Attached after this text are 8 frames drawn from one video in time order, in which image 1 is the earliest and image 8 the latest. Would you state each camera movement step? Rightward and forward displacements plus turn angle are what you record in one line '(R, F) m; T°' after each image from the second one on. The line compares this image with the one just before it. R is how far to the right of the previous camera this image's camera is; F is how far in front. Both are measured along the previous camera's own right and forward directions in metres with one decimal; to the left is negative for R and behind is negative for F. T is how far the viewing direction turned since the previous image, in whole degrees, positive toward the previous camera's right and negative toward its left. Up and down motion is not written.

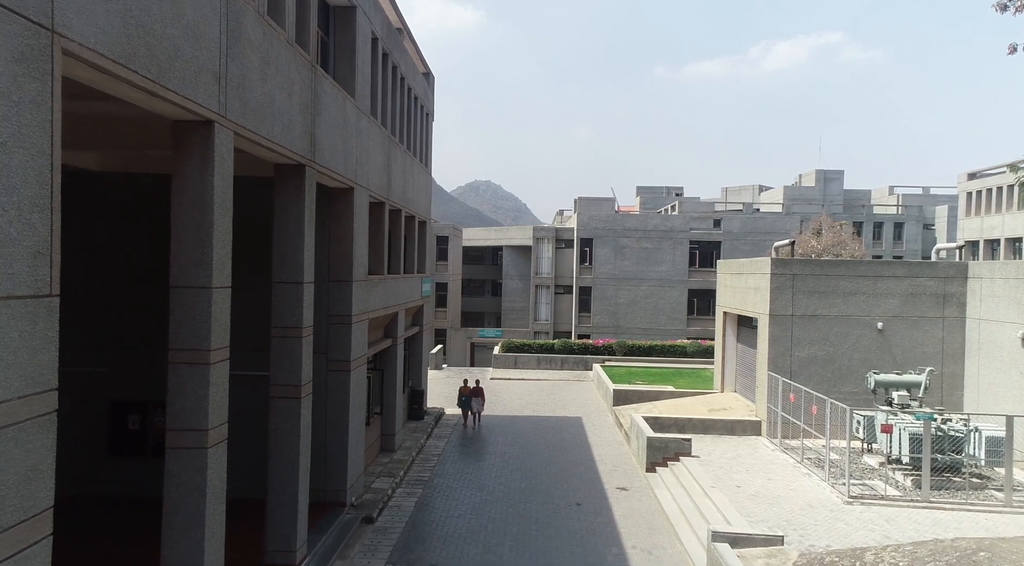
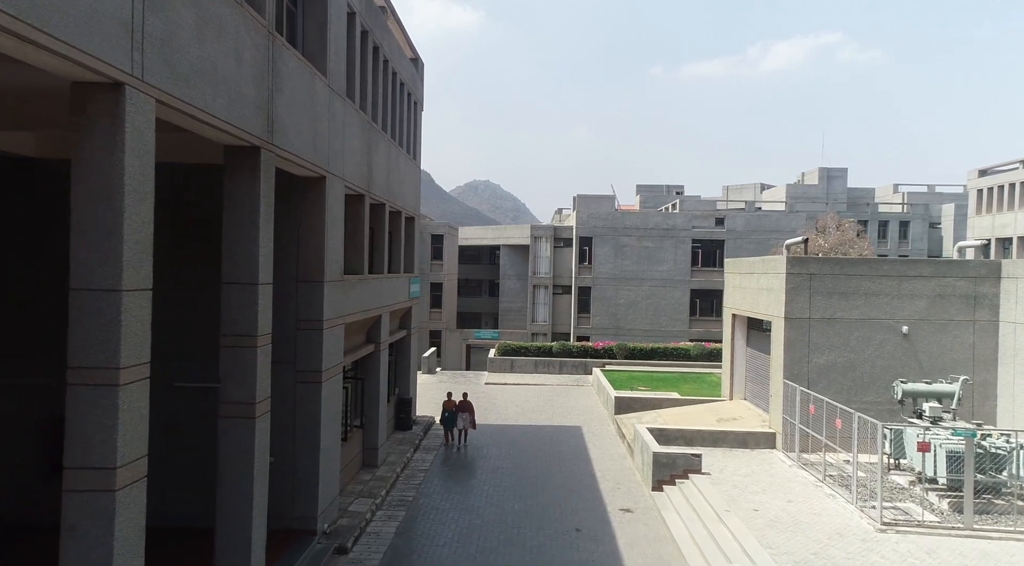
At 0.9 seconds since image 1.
(+0.1, +1.6) m; 0°
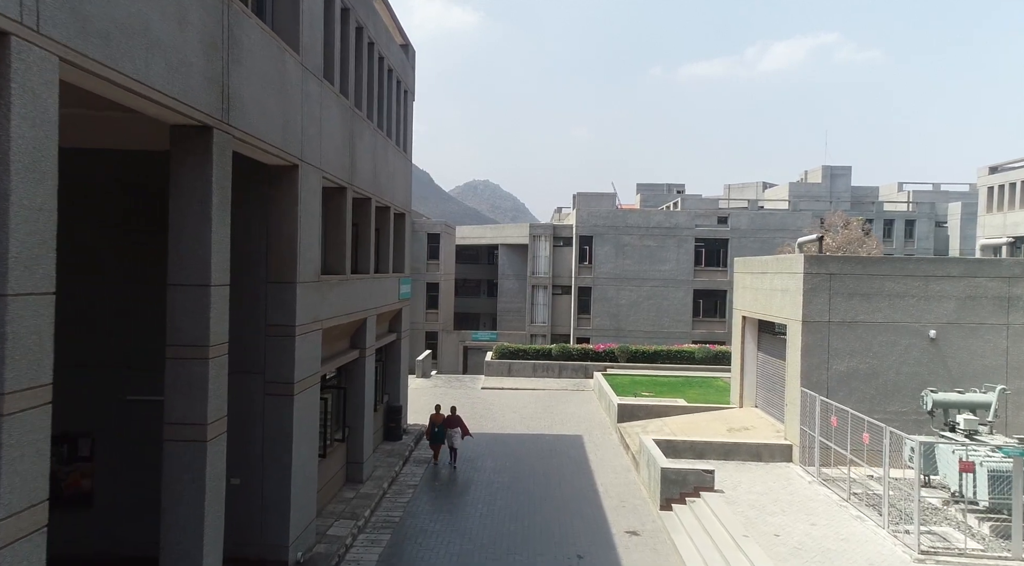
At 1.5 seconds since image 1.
(+0.1, +1.3) m; 0°
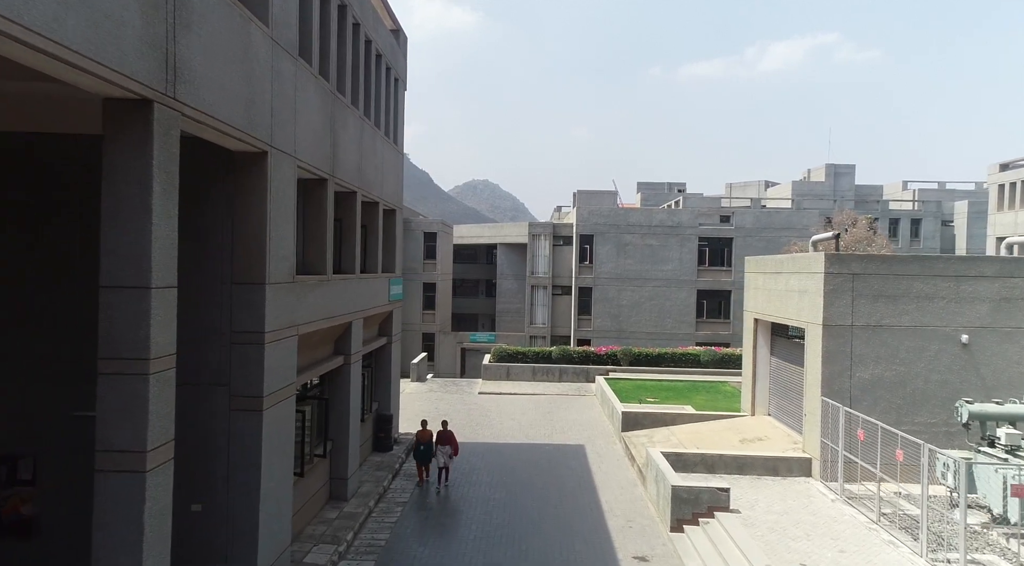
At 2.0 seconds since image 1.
(0.0, +1.3) m; 0°
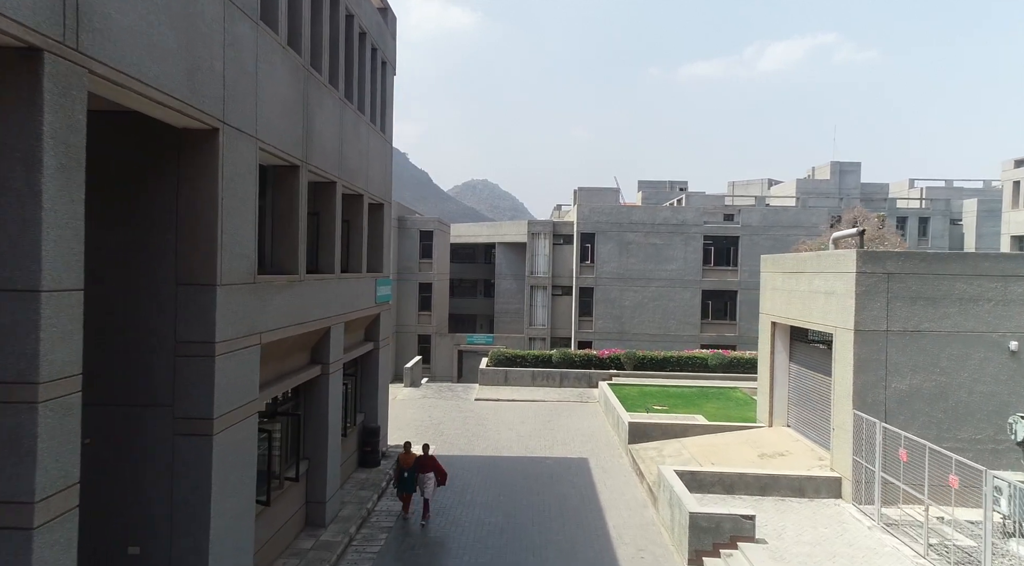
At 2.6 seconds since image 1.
(0.0, +1.6) m; 0°
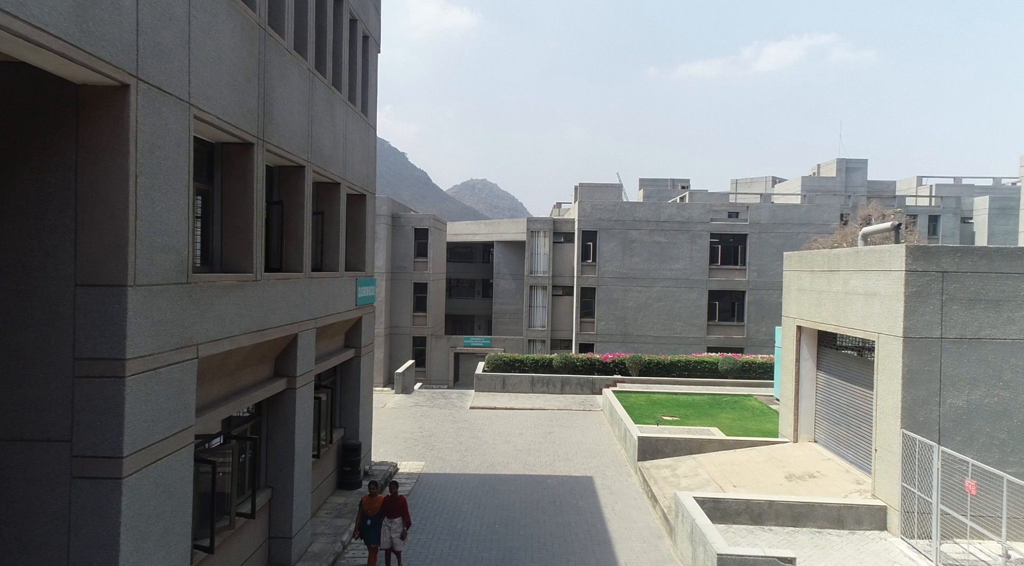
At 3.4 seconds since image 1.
(0.0, +1.9) m; 0°
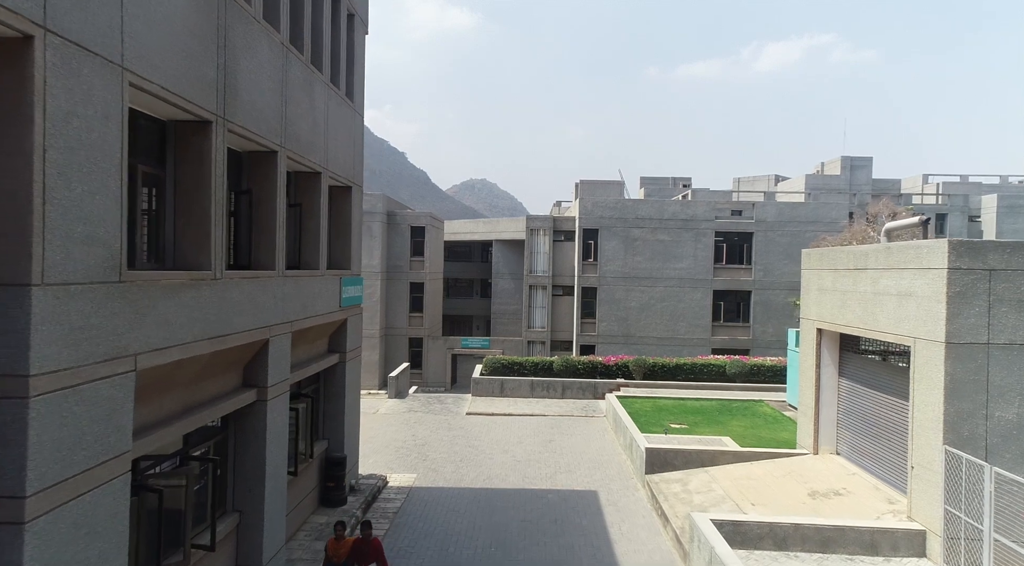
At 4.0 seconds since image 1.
(0.0, +1.3) m; 0°
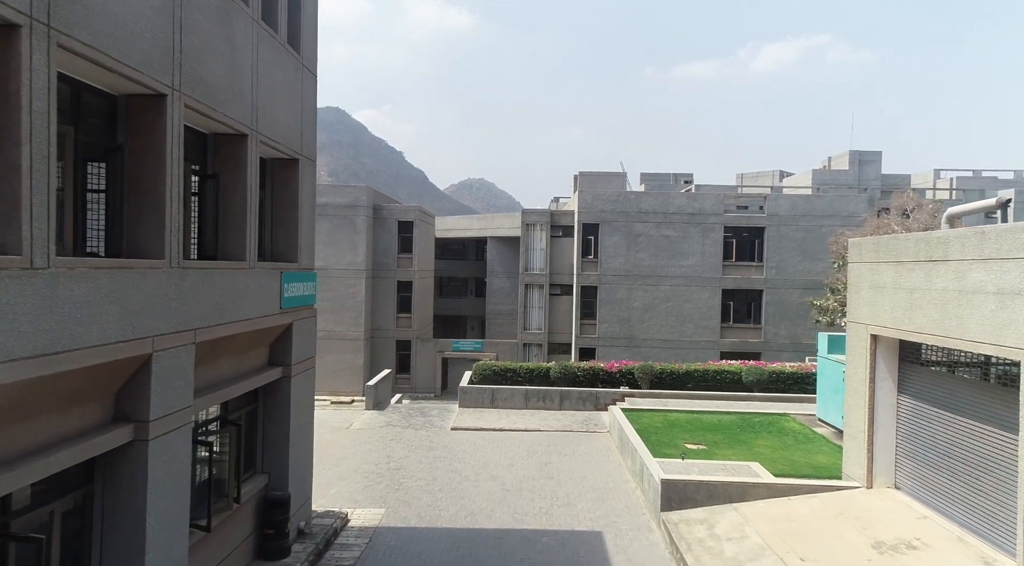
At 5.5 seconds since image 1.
(+0.2, +2.9) m; 0°
